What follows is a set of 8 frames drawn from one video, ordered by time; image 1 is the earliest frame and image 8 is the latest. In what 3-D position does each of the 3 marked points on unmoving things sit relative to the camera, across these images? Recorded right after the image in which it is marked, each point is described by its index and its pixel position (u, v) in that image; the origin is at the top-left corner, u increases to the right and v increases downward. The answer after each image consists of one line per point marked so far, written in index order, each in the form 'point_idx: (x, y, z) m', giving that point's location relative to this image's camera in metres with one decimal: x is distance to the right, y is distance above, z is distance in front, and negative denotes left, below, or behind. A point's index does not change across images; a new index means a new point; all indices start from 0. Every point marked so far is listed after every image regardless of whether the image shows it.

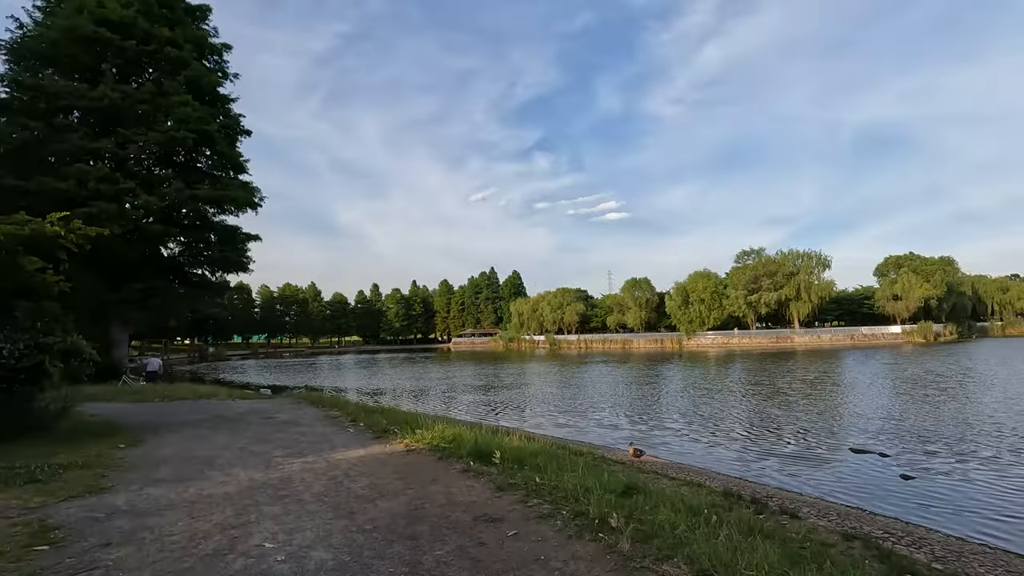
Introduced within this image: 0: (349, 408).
0: (-4.3, -3.2, +14.1) m
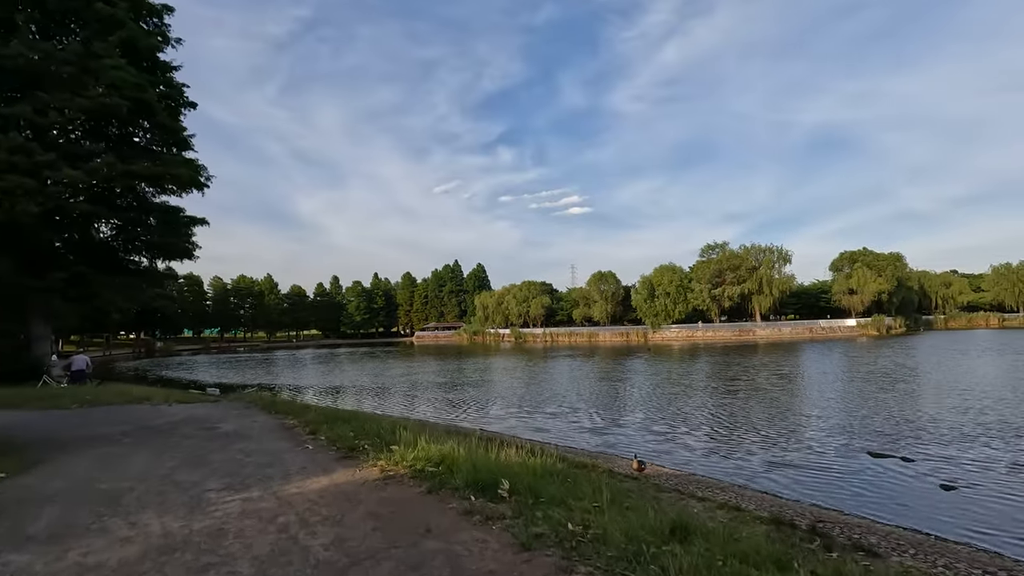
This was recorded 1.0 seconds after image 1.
0: (-4.5, -2.8, +11.9) m
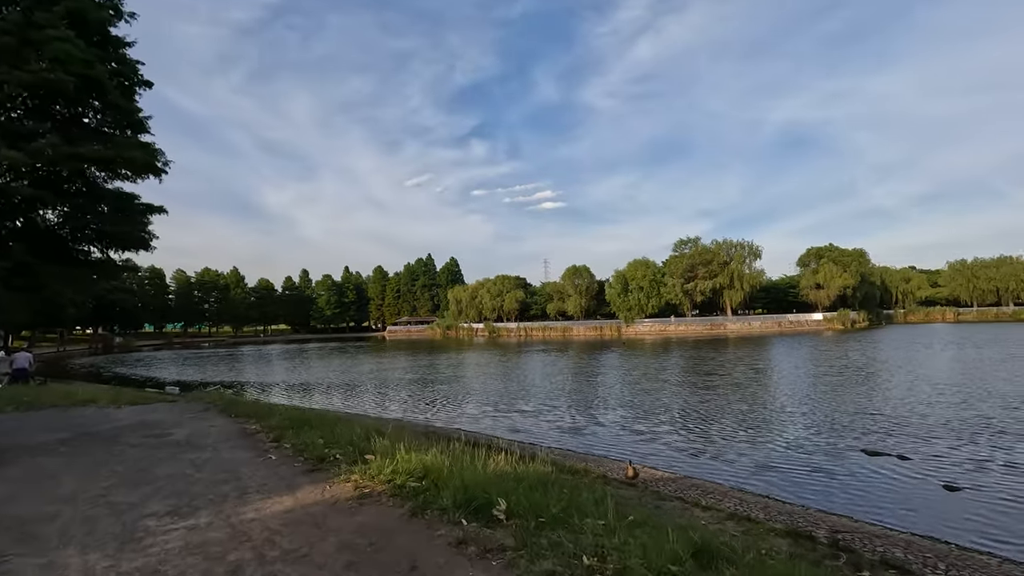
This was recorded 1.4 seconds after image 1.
0: (-4.9, -2.7, +10.8) m
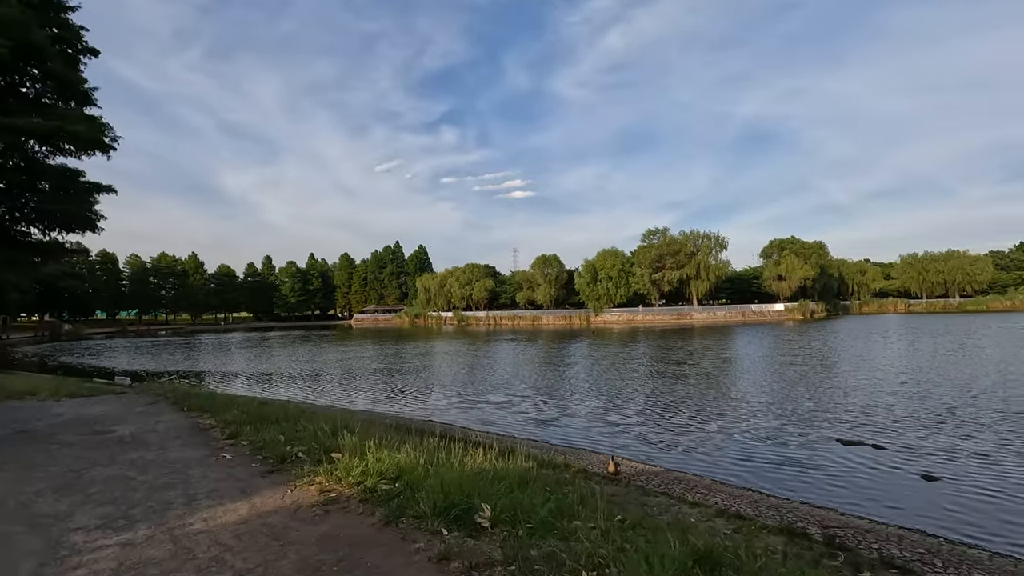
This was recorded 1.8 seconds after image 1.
0: (-5.3, -2.3, +10.0) m
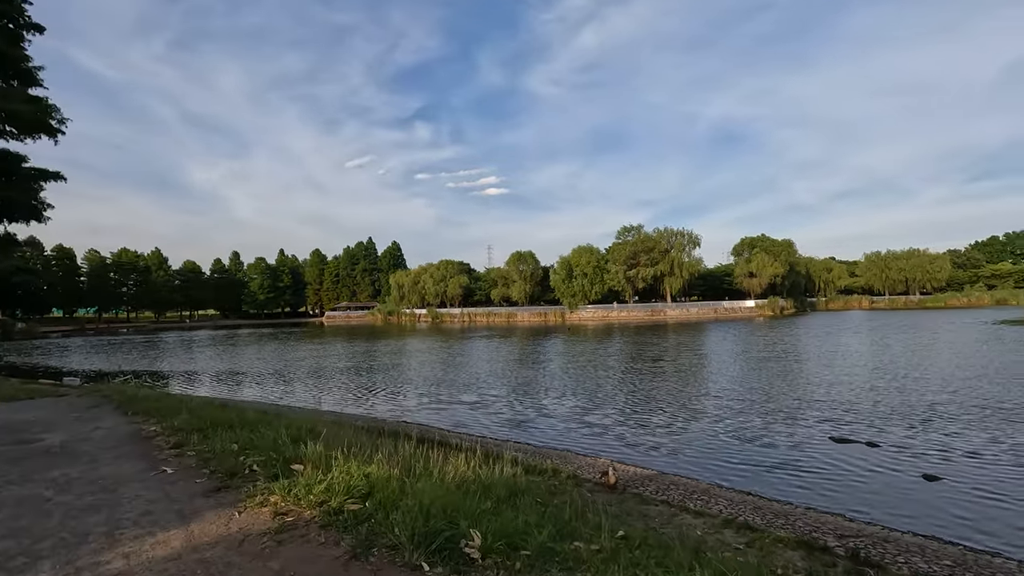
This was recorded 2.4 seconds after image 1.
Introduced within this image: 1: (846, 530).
0: (-5.6, -2.2, +8.9) m
1: (+4.4, -3.2, +7.1) m
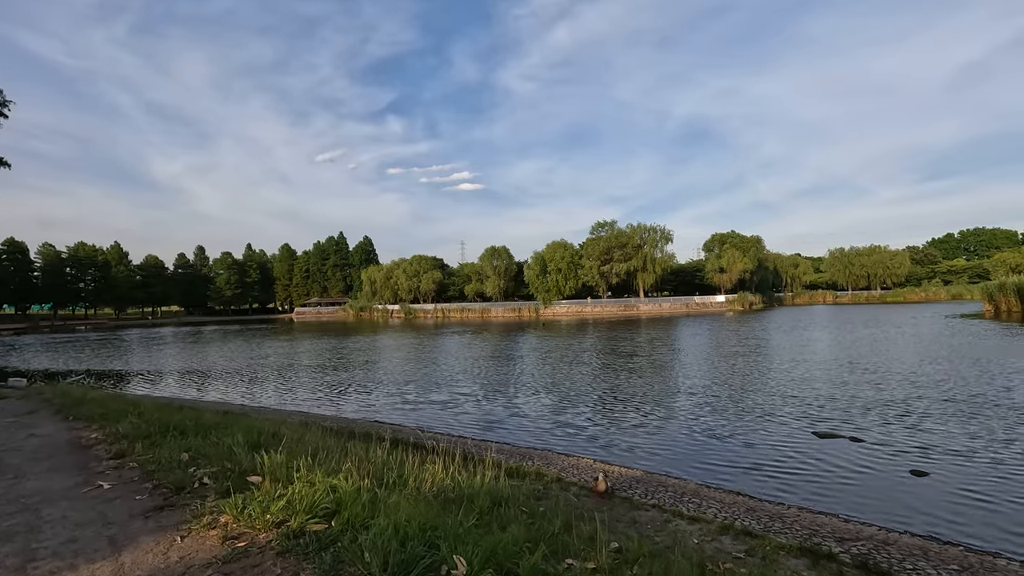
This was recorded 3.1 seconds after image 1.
0: (-5.9, -2.0, +8.1) m
1: (+4.2, -3.1, +6.8) m
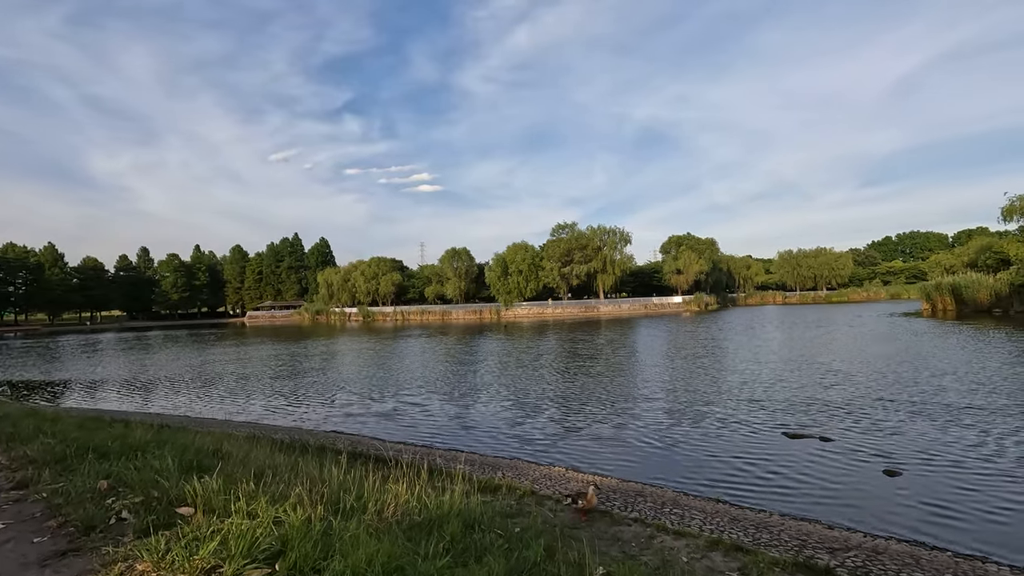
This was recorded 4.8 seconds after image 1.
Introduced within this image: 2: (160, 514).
0: (-6.3, -2.1, +7.0) m
1: (+3.8, -3.0, +6.4) m
2: (-3.1, -1.9, +4.6) m
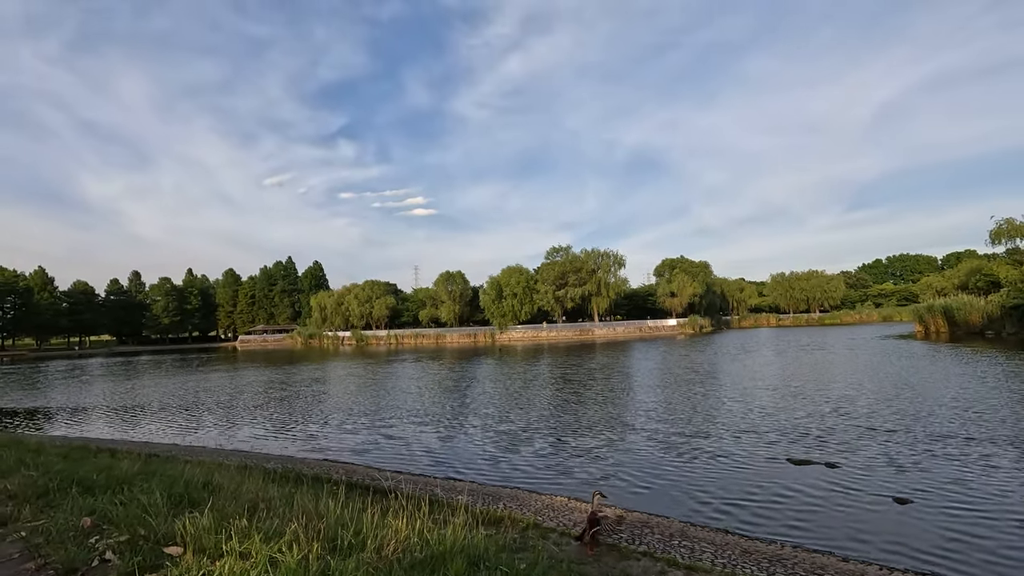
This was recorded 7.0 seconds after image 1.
0: (-6.2, -2.4, +6.7) m
1: (+3.9, -3.3, +6.2) m
2: (-3.0, -2.1, +4.3) m
